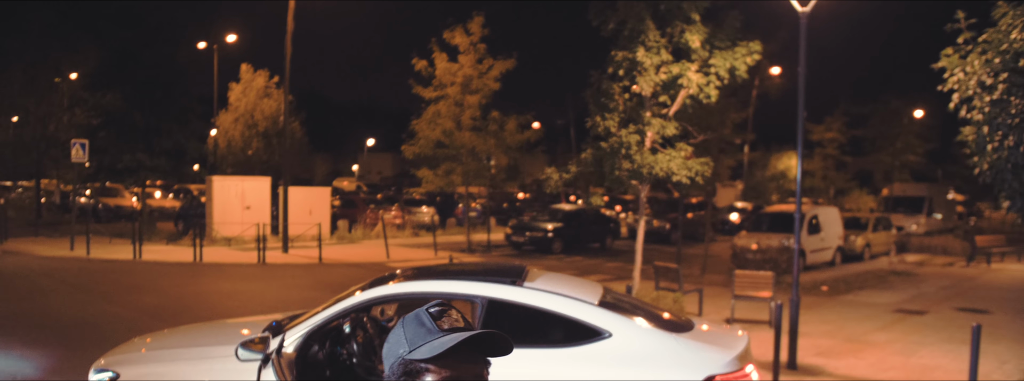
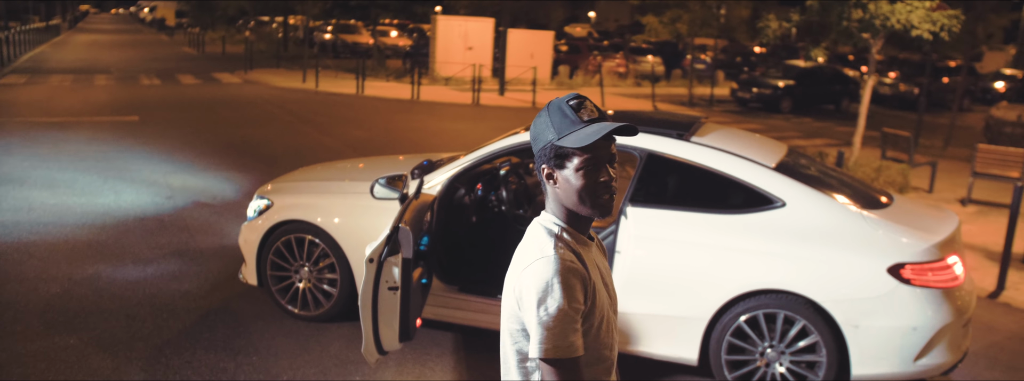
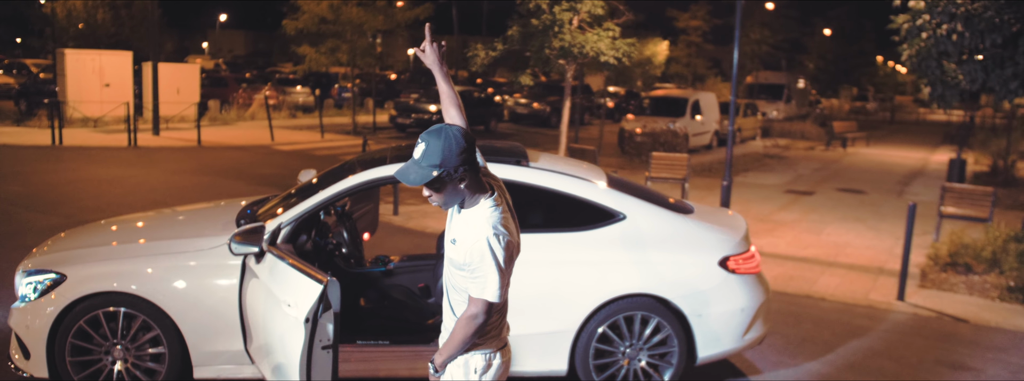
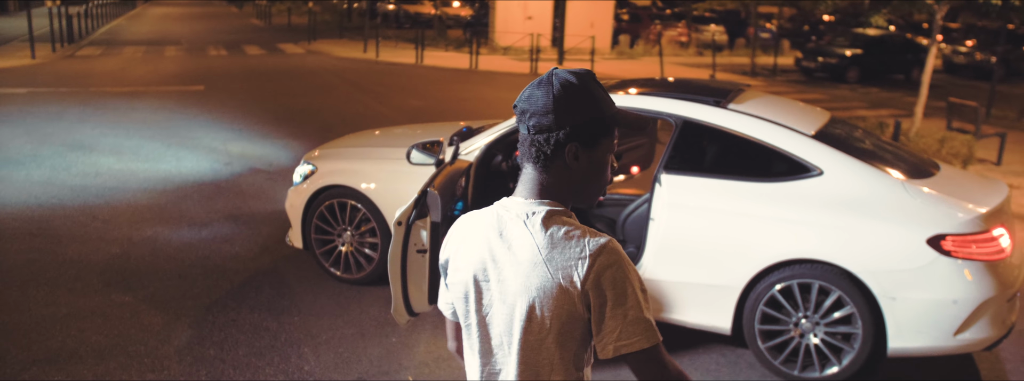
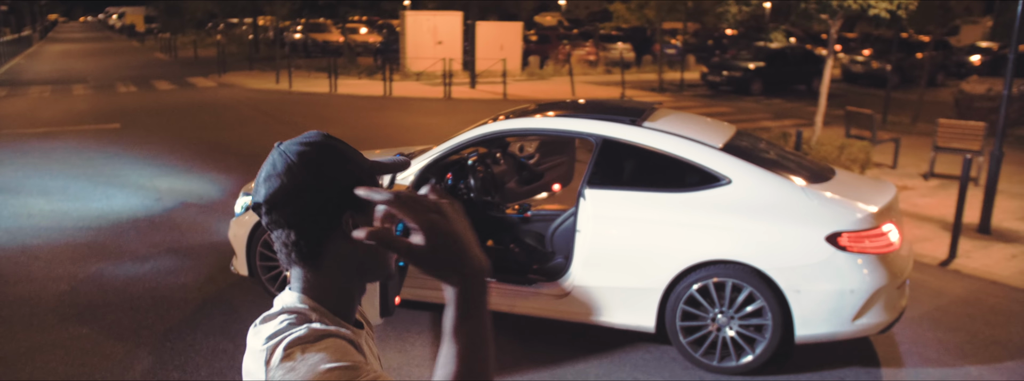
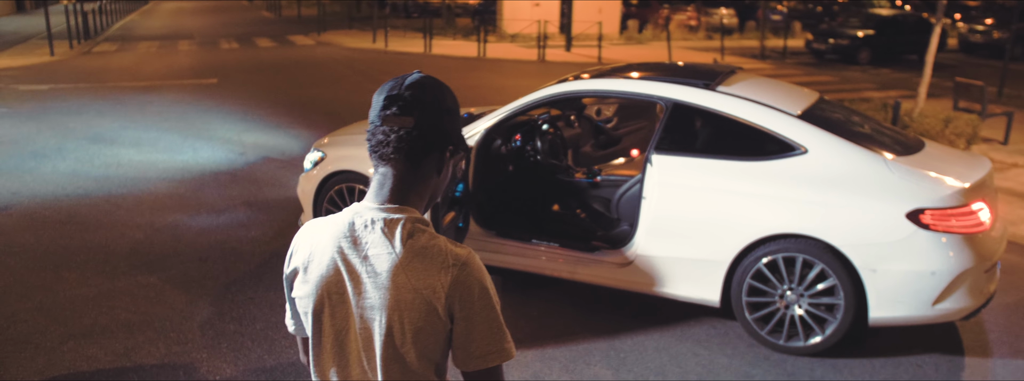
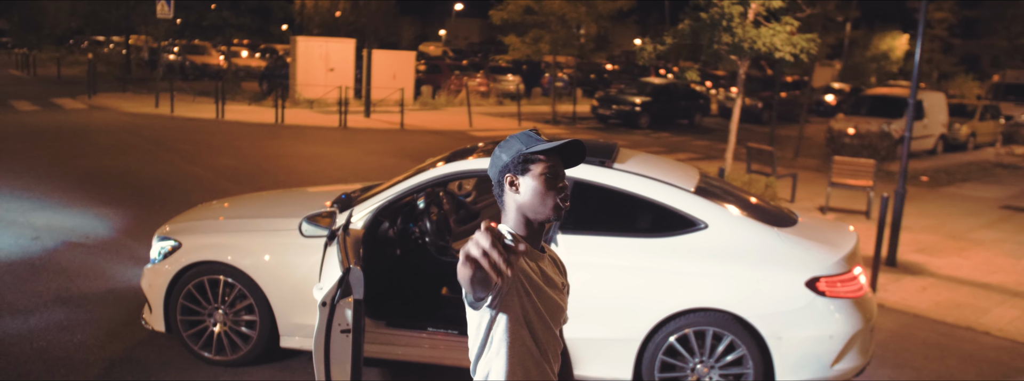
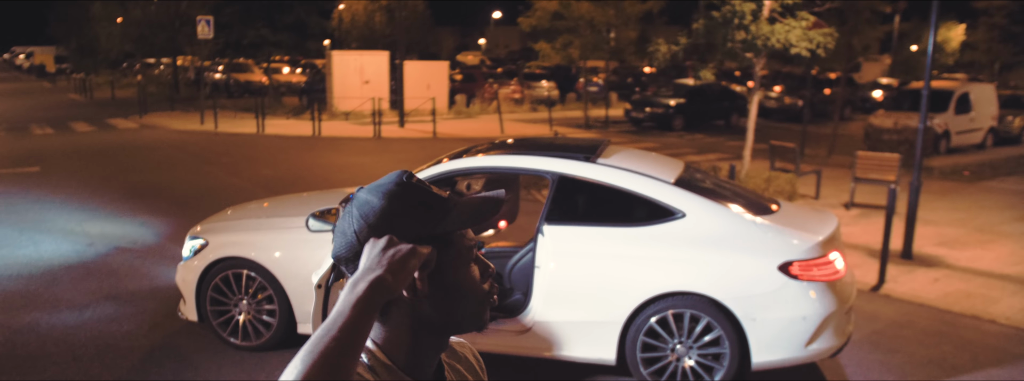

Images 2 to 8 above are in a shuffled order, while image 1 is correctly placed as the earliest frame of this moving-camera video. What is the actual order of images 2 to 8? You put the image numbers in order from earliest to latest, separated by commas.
8, 5, 6, 4, 2, 7, 3
